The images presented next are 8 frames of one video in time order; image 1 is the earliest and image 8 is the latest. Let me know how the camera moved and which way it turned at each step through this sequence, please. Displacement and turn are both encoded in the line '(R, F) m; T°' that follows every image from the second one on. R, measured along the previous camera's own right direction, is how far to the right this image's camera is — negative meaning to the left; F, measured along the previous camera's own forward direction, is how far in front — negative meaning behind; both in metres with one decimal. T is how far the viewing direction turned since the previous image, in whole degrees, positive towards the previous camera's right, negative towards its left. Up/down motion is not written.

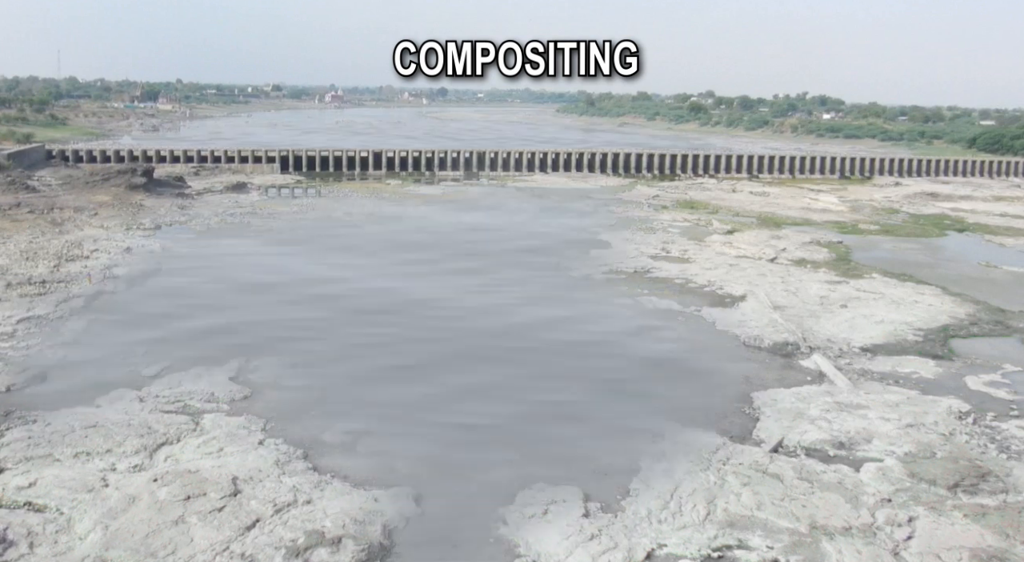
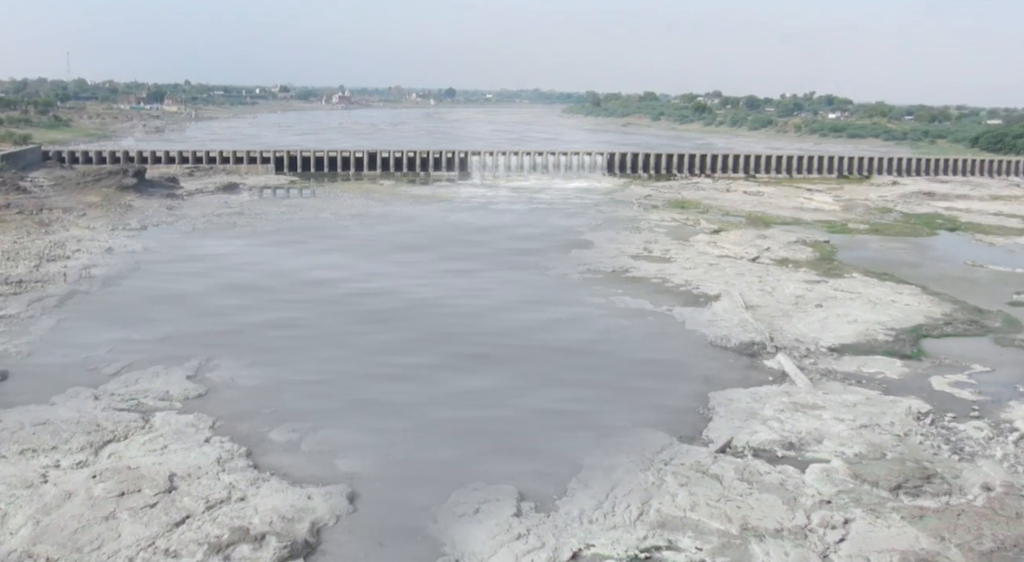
(+0.8, +0.1) m; -1°
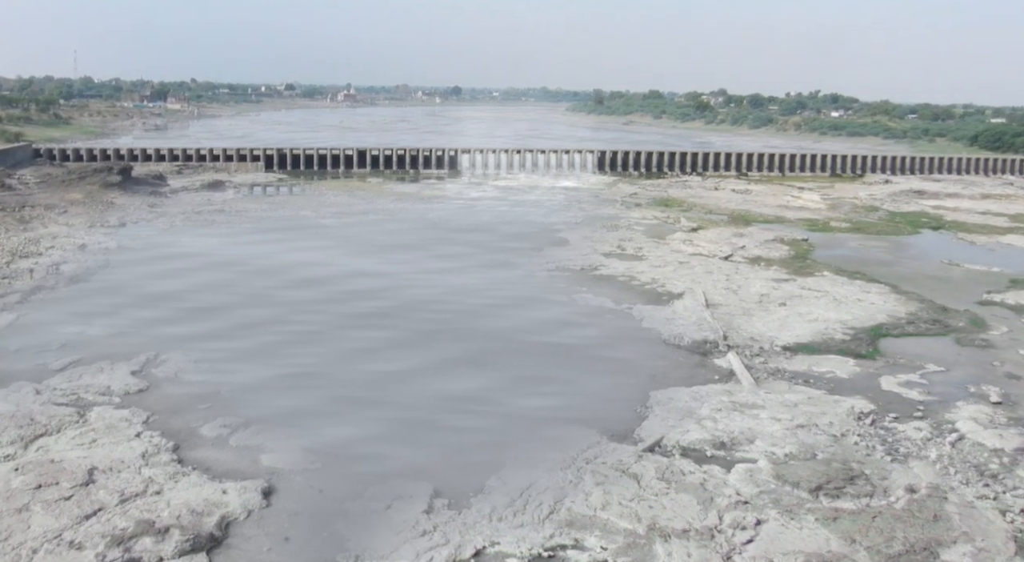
(+1.0, +0.1) m; -1°
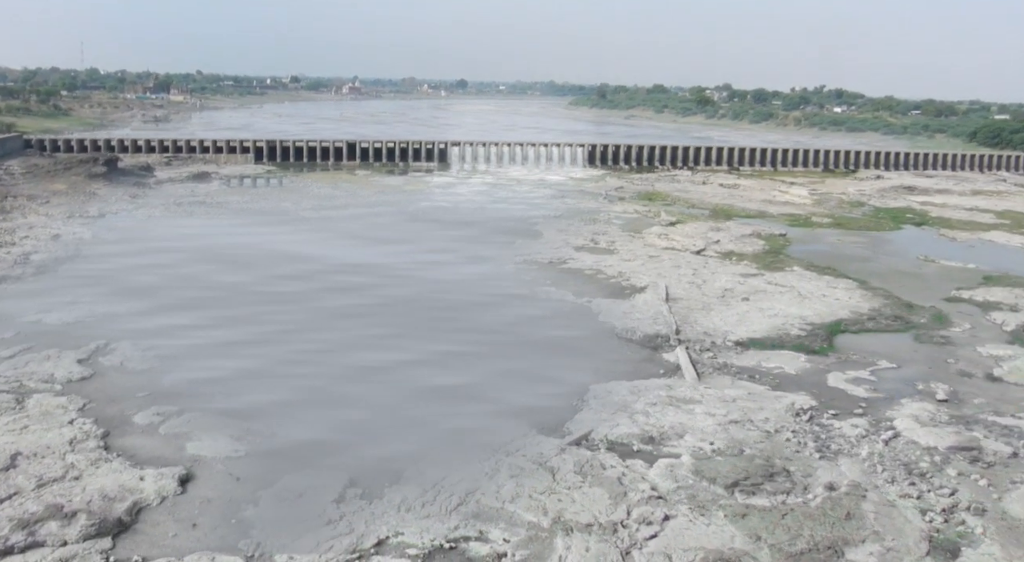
(+1.0, +0.1) m; -1°
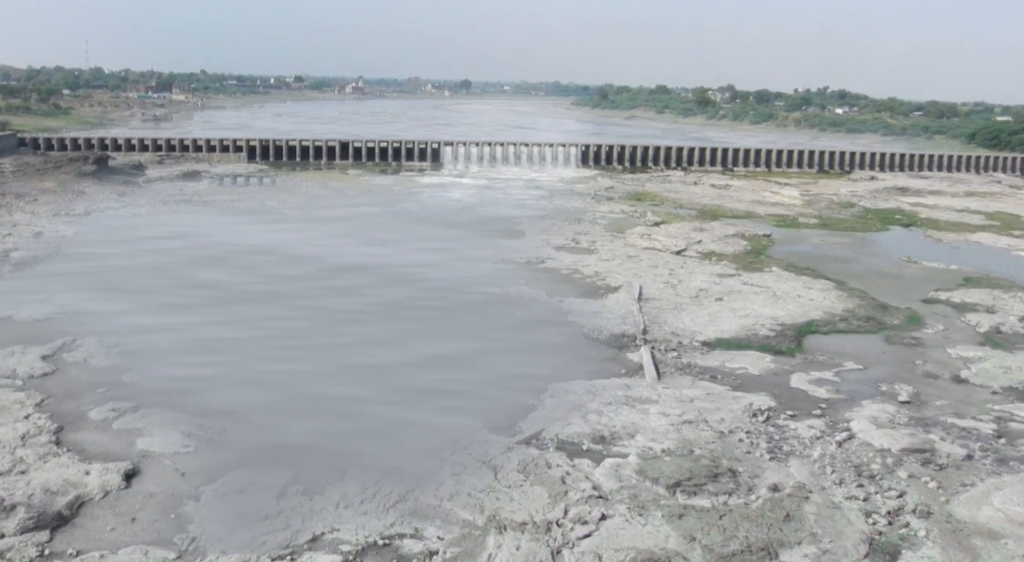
(+0.7, 0.0) m; -1°
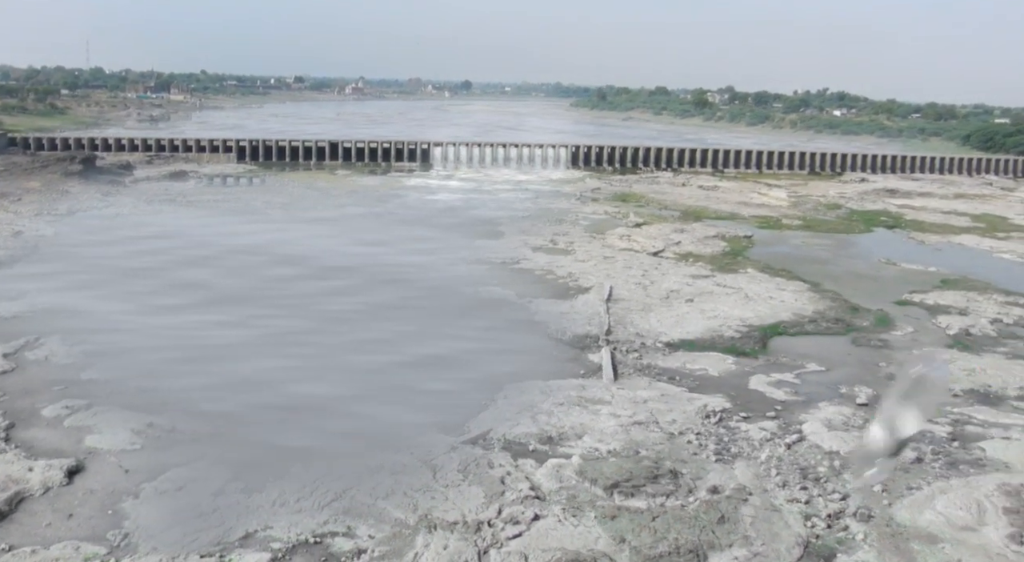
(+0.7, 0.0) m; 0°
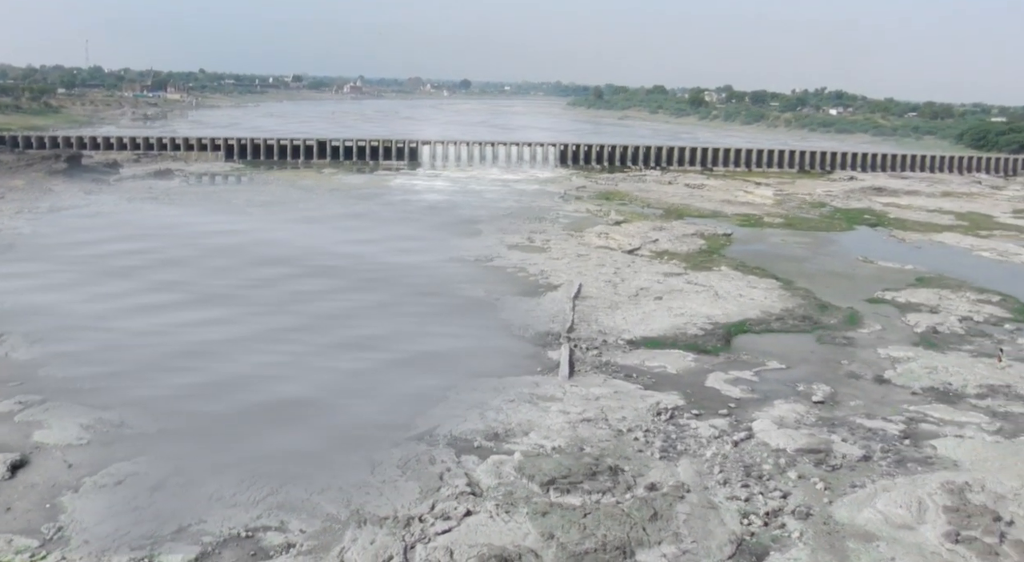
(+0.7, +0.1) m; 0°
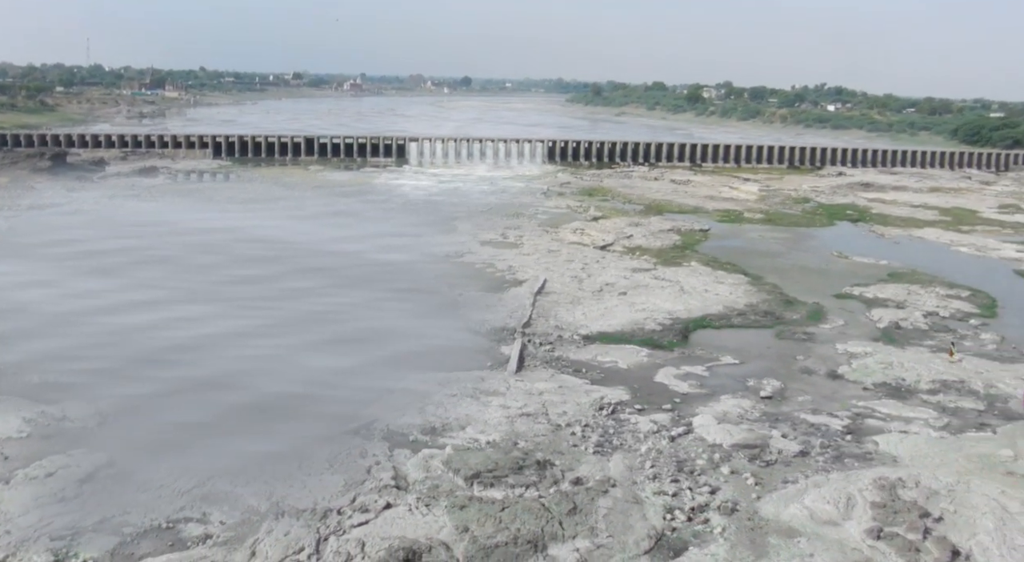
(+0.8, +0.1) m; -1°
